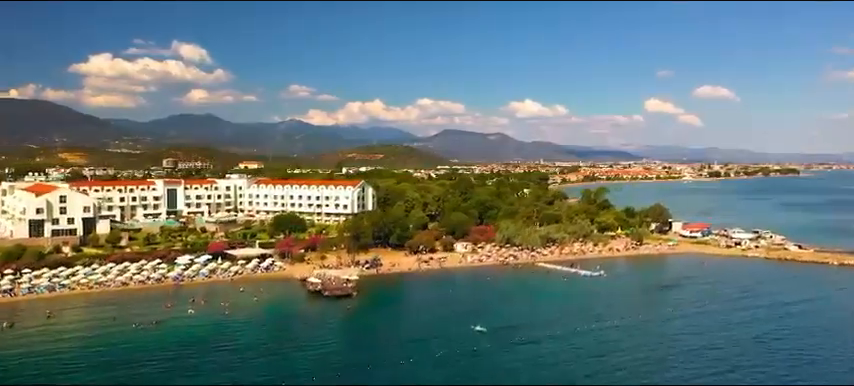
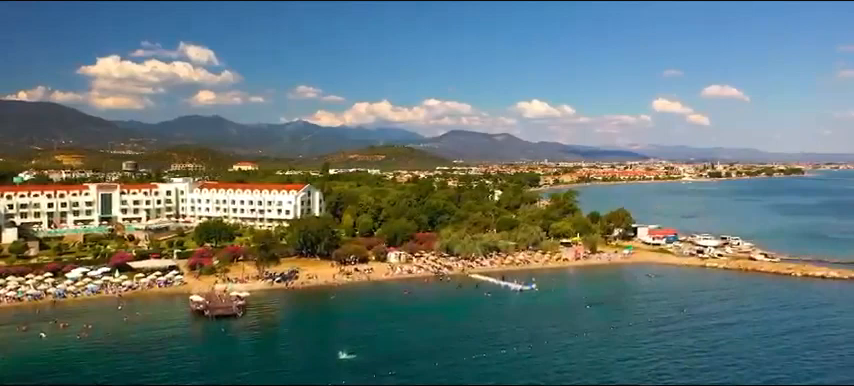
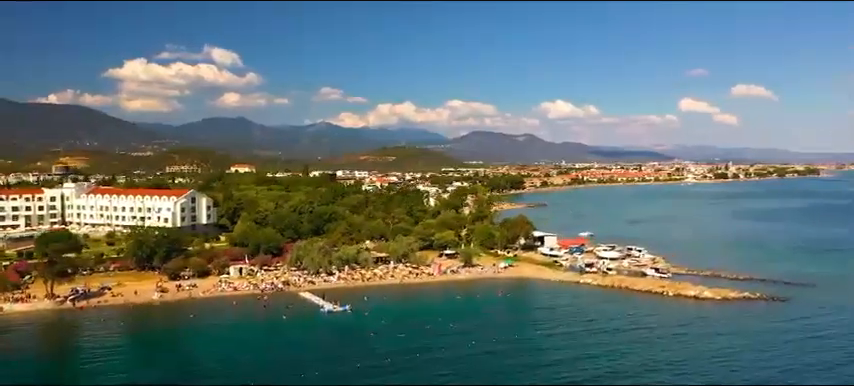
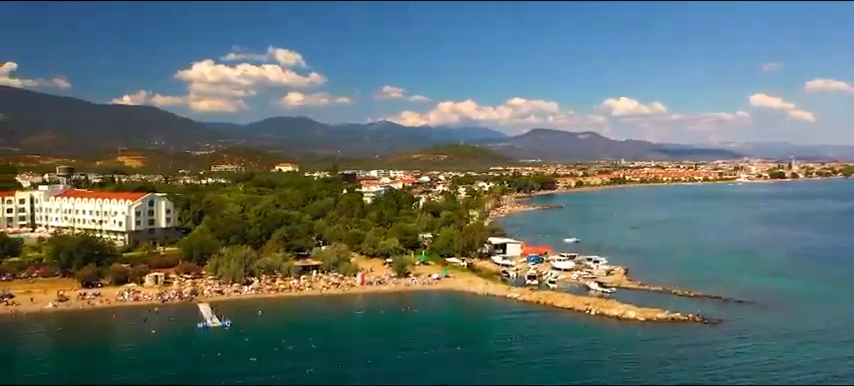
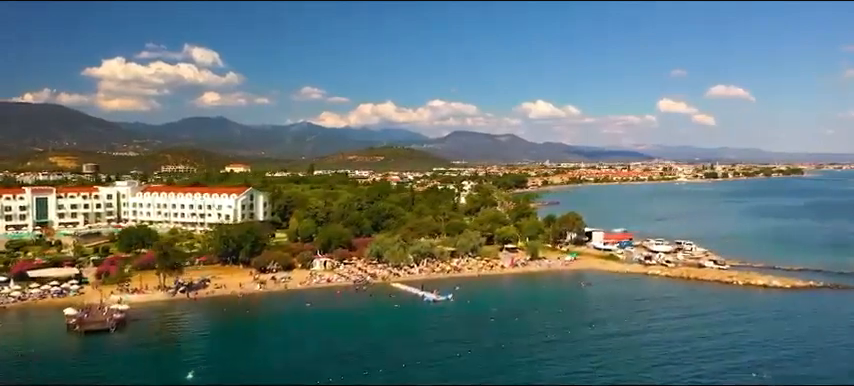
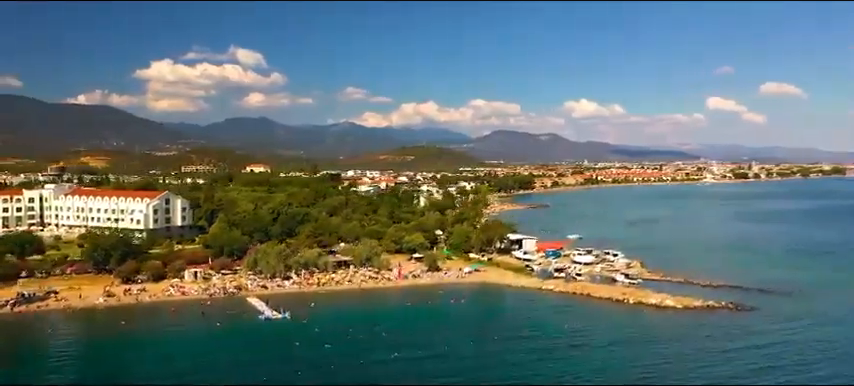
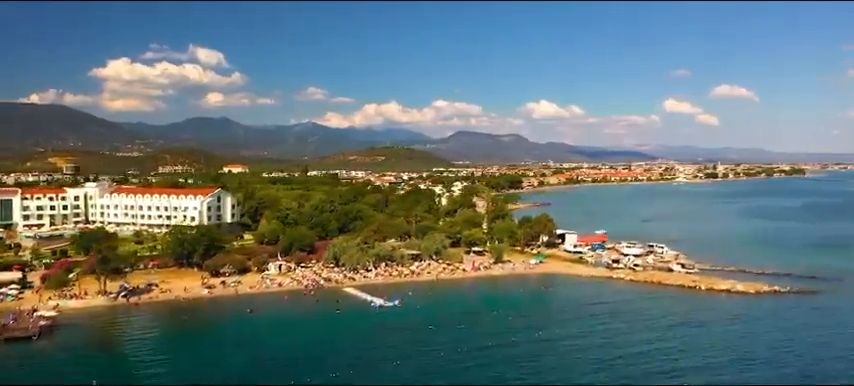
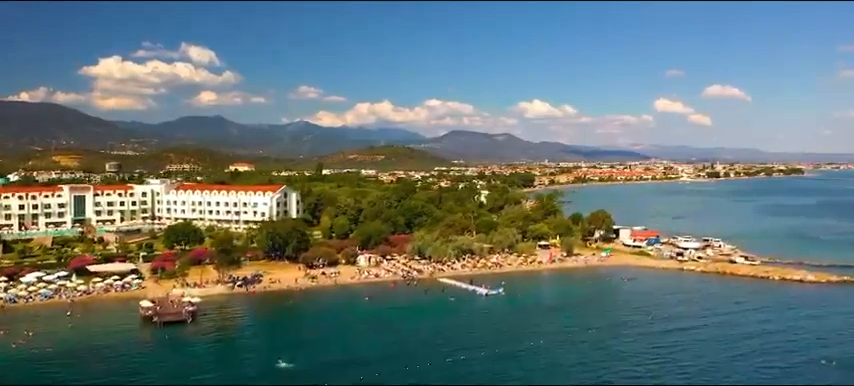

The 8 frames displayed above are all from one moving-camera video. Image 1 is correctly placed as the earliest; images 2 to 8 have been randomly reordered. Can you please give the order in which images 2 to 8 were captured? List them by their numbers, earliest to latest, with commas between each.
2, 8, 5, 7, 3, 6, 4
